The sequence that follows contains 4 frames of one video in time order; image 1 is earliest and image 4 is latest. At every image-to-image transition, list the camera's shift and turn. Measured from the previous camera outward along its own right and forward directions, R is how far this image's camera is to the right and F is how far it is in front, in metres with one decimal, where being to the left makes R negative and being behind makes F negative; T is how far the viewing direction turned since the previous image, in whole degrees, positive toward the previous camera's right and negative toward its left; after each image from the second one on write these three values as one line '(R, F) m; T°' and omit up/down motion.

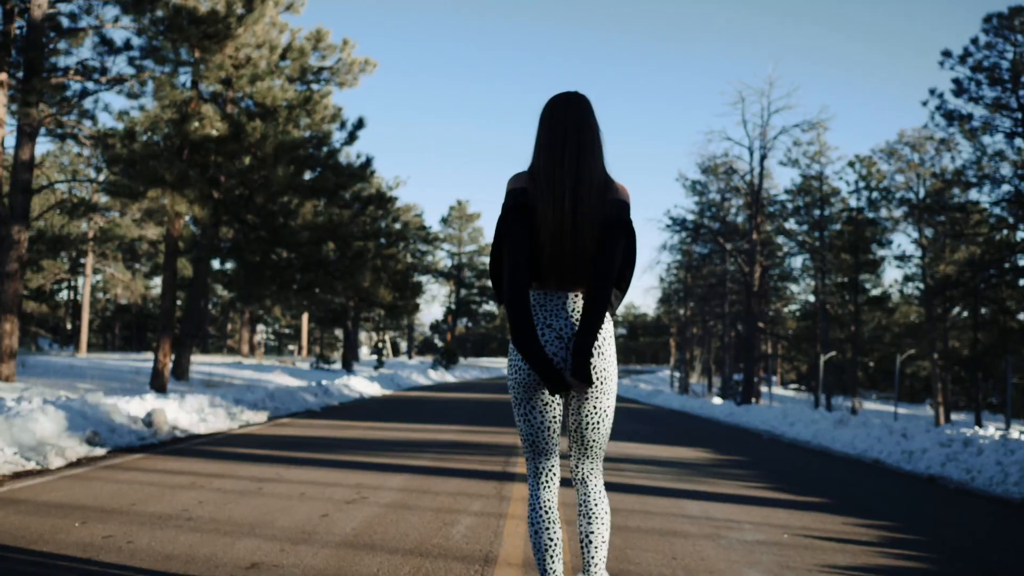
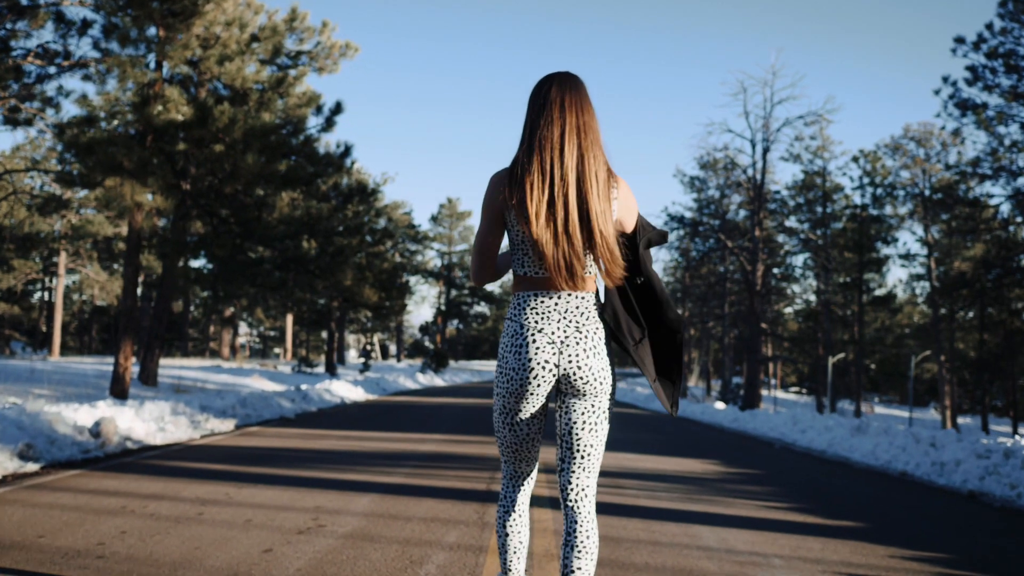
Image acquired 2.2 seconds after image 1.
(+0.1, +1.3) m; 0°
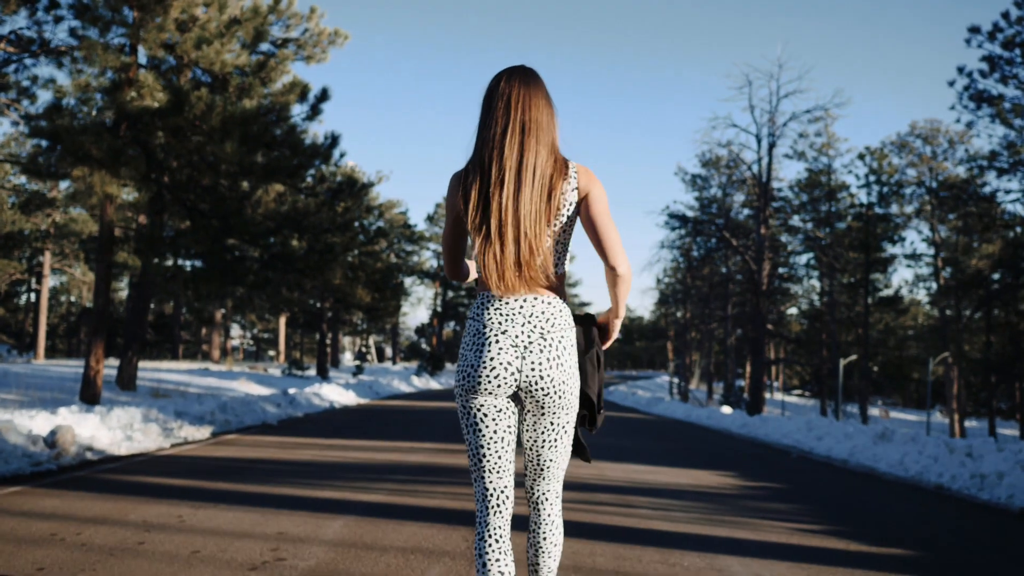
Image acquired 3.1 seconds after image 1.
(0.0, +1.0) m; 0°
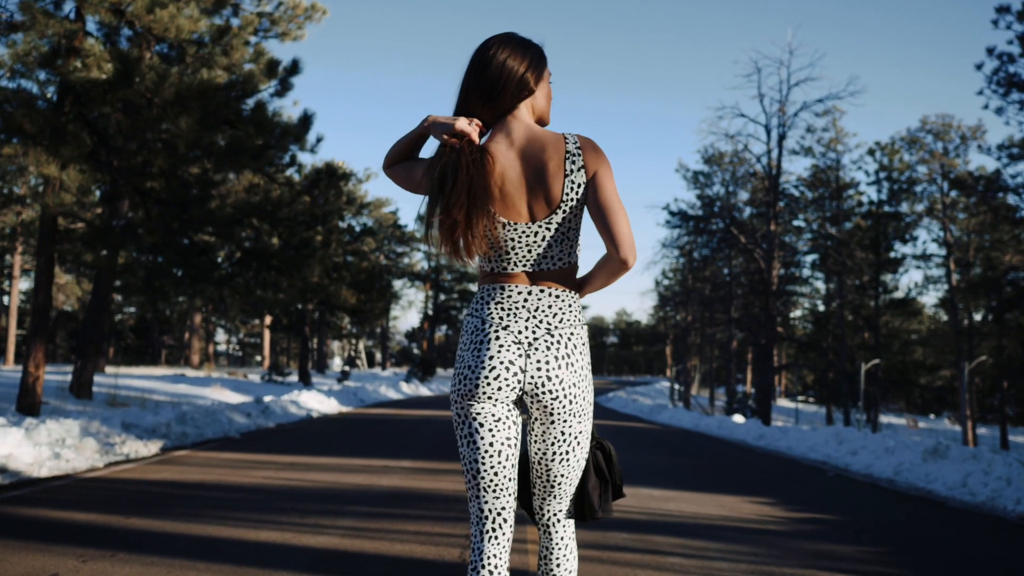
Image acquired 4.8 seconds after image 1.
(0.0, +1.8) m; 0°
